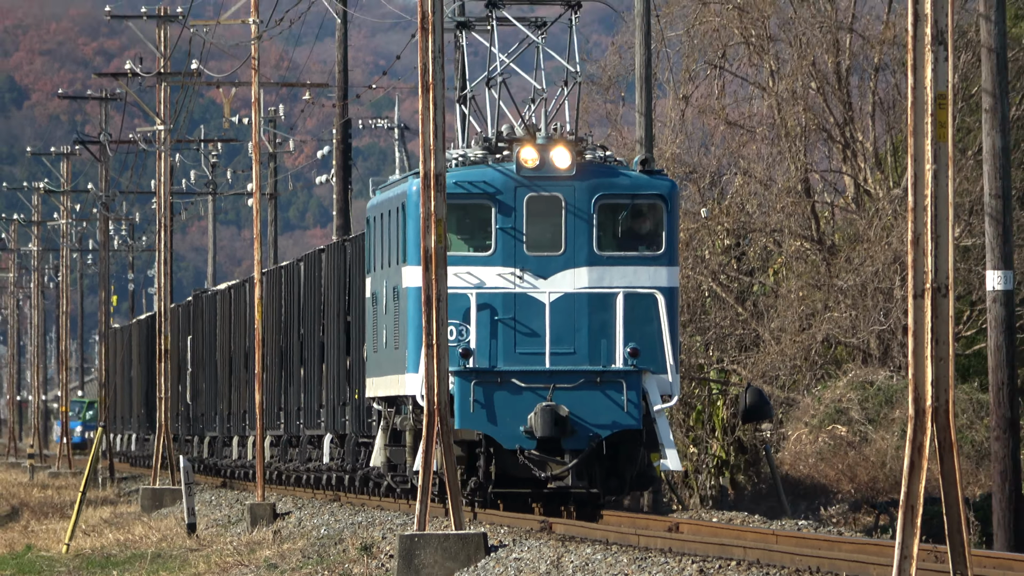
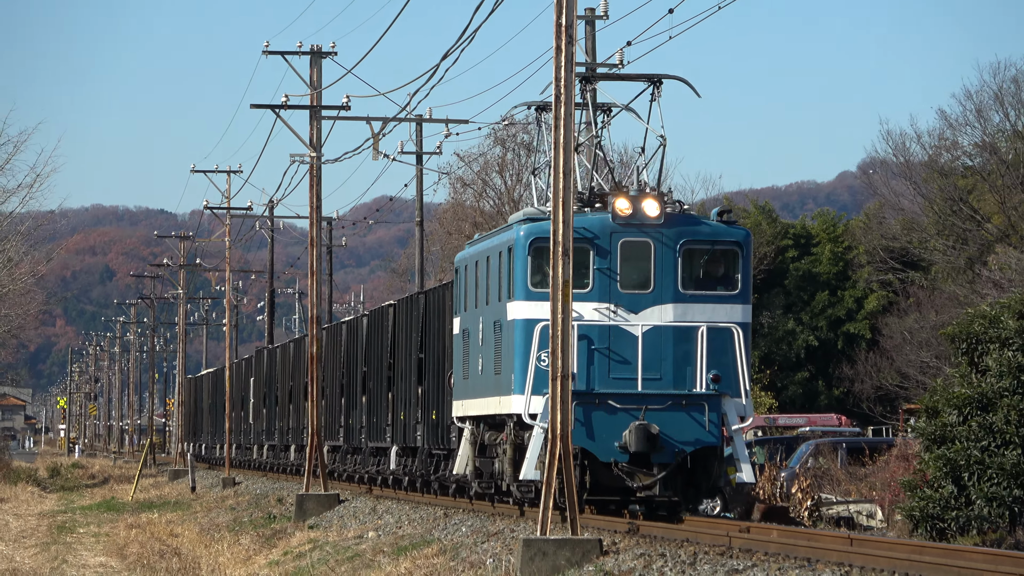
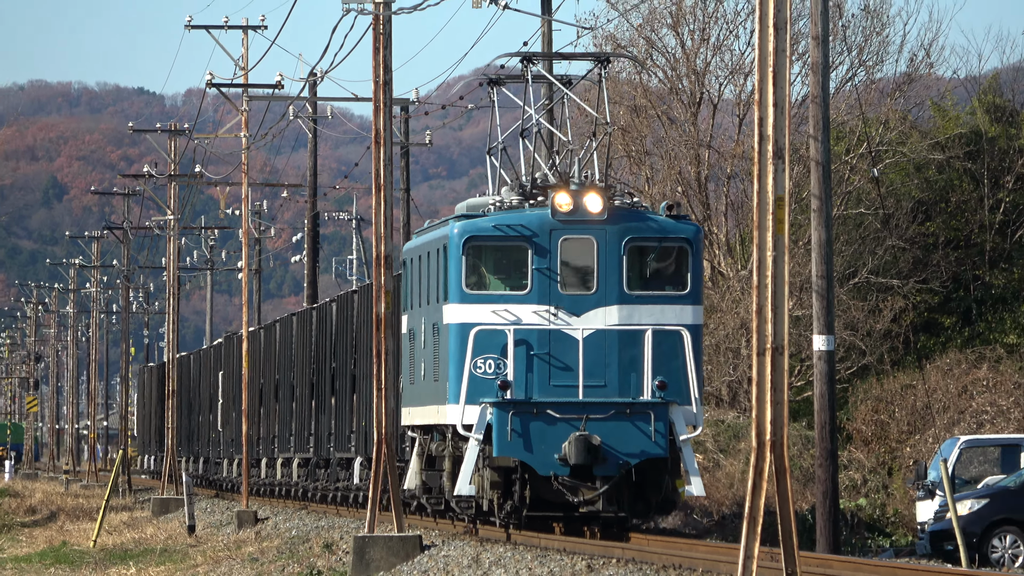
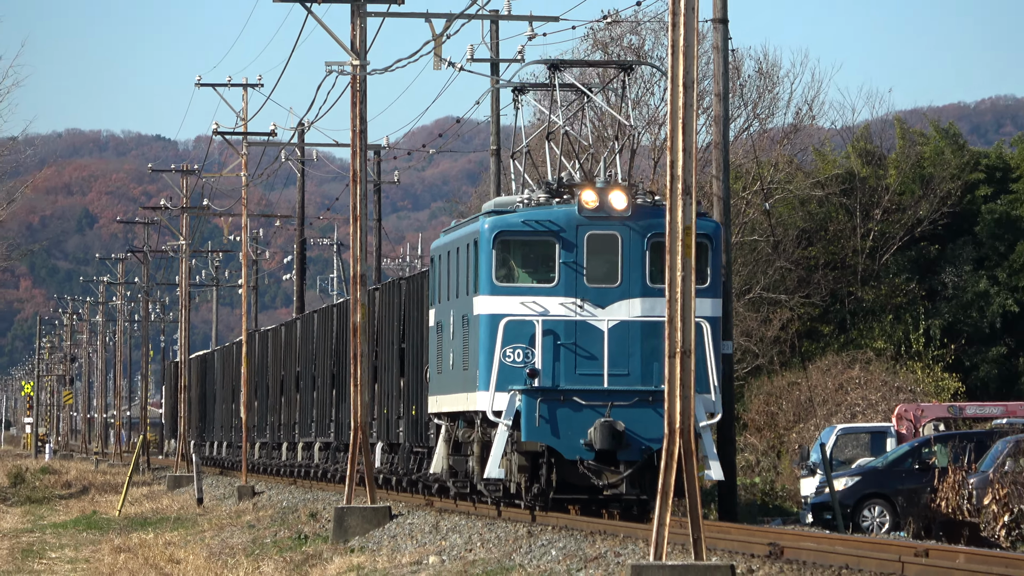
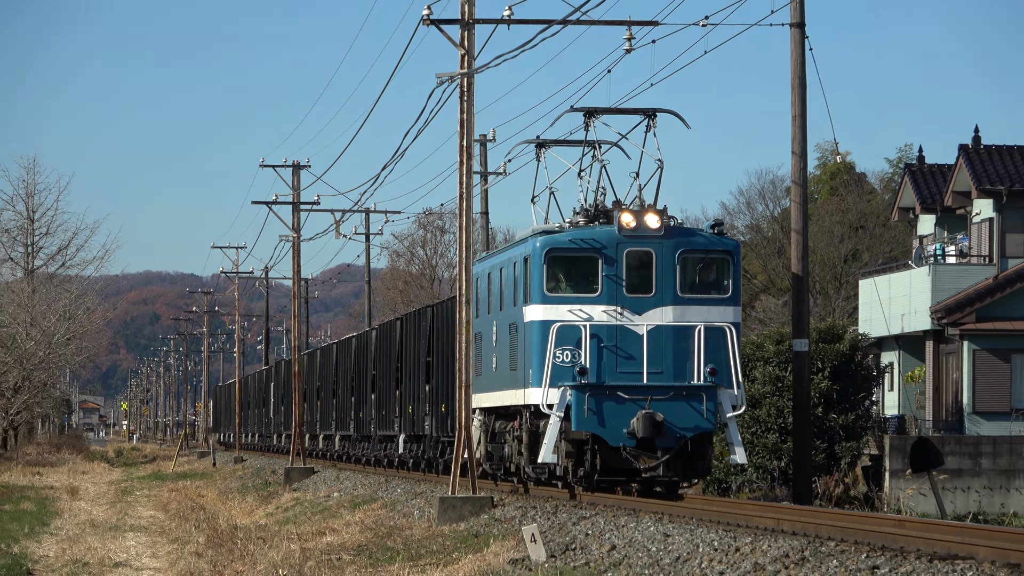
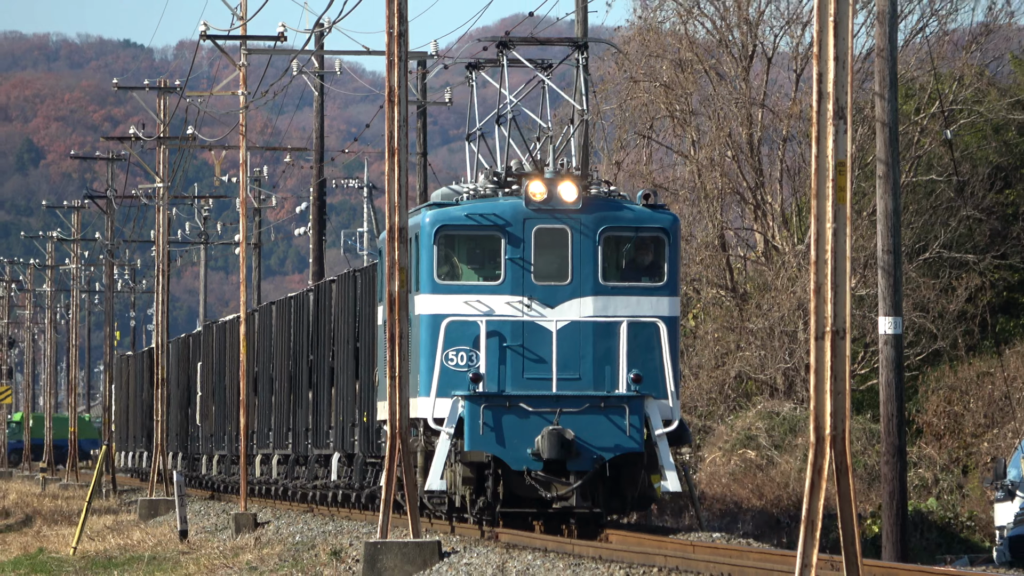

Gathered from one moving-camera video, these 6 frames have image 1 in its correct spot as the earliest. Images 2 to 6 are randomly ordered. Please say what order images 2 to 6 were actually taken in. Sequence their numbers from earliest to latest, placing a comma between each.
6, 3, 4, 2, 5
